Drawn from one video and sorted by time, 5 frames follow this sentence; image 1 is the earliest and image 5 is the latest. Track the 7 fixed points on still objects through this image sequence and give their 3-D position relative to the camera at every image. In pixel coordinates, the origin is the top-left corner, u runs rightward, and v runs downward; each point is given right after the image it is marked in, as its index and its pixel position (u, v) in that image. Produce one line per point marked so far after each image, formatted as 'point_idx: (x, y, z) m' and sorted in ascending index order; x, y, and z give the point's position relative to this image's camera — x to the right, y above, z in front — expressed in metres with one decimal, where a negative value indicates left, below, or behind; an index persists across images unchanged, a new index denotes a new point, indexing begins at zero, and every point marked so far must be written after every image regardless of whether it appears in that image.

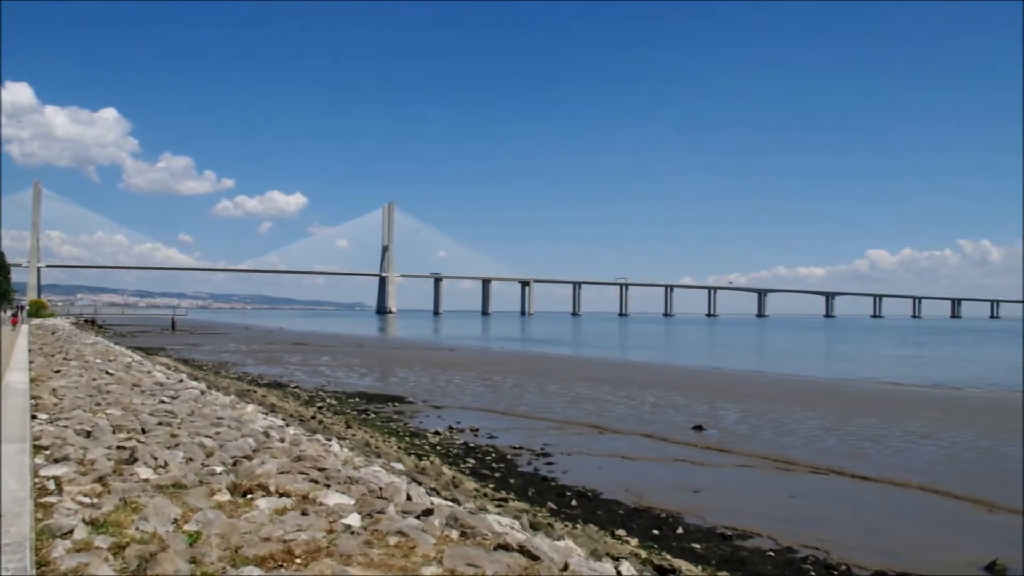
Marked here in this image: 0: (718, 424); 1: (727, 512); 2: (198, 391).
0: (+4.3, -2.8, +15.6) m
1: (+2.3, -2.4, +8.1) m
2: (-3.5, -1.1, +8.5) m
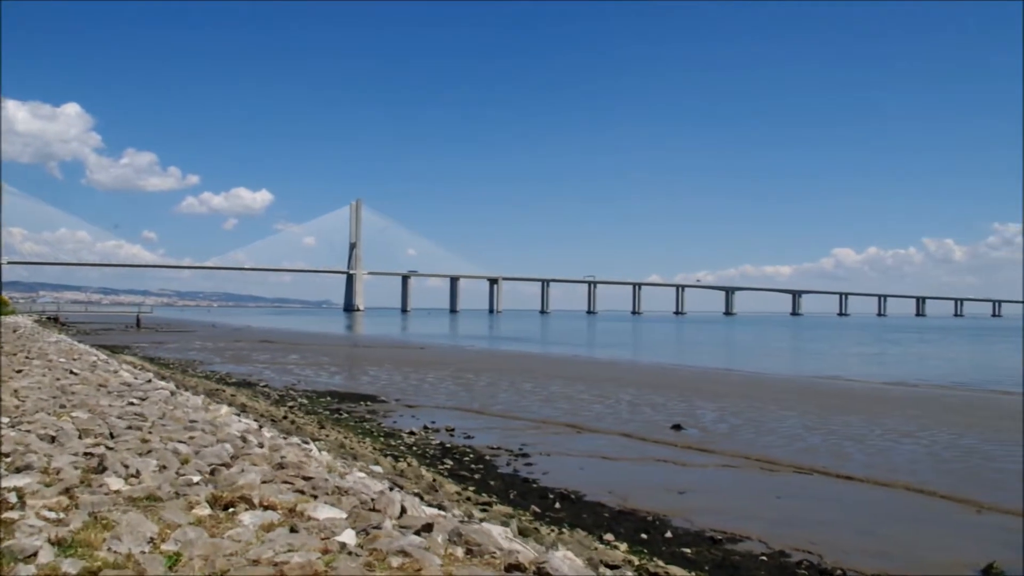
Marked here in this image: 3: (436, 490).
0: (+3.8, -2.8, +15.6) m
1: (+2.1, -2.4, +8.0) m
2: (-3.7, -1.1, +8.2) m
3: (-0.7, -1.9, +7.3) m
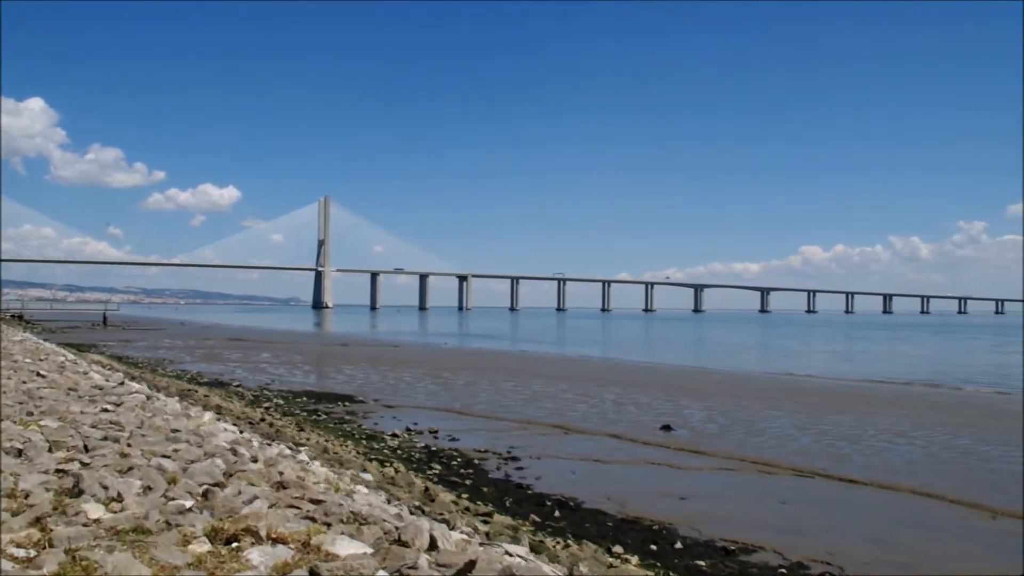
0: (+3.5, -2.7, +15.4) m
1: (+2.1, -2.4, +7.7) m
2: (-3.7, -1.1, +7.7) m
3: (-0.7, -1.9, +6.9) m
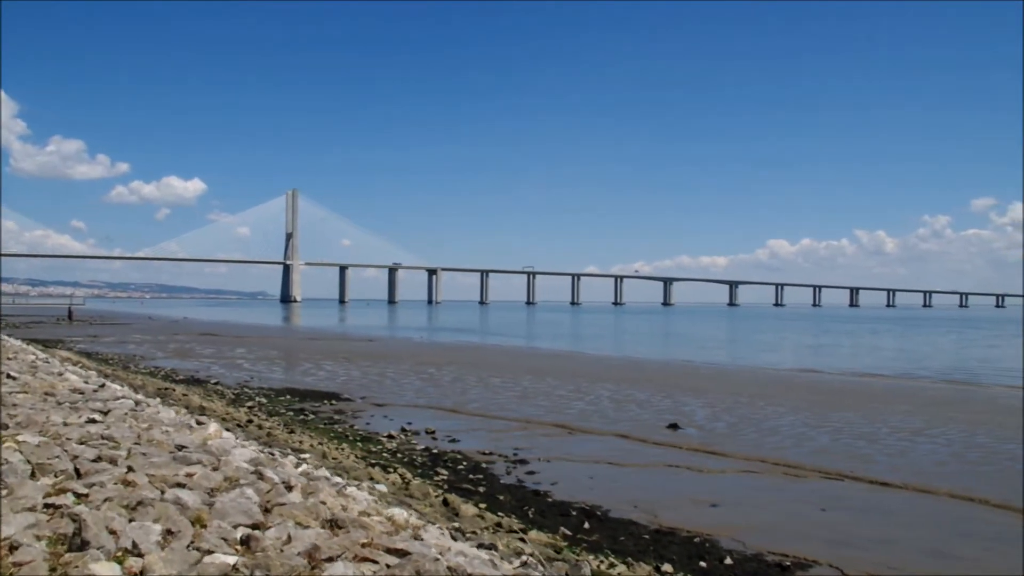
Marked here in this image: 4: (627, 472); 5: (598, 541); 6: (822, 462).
0: (+3.5, -2.6, +14.8) m
1: (+2.4, -2.3, +7.1) m
2: (-3.4, -1.0, +6.9) m
3: (-0.5, -1.9, +6.3) m
4: (+1.5, -2.4, +9.9) m
5: (+0.7, -2.2, +6.6) m
6: (+4.2, -2.4, +10.4) m
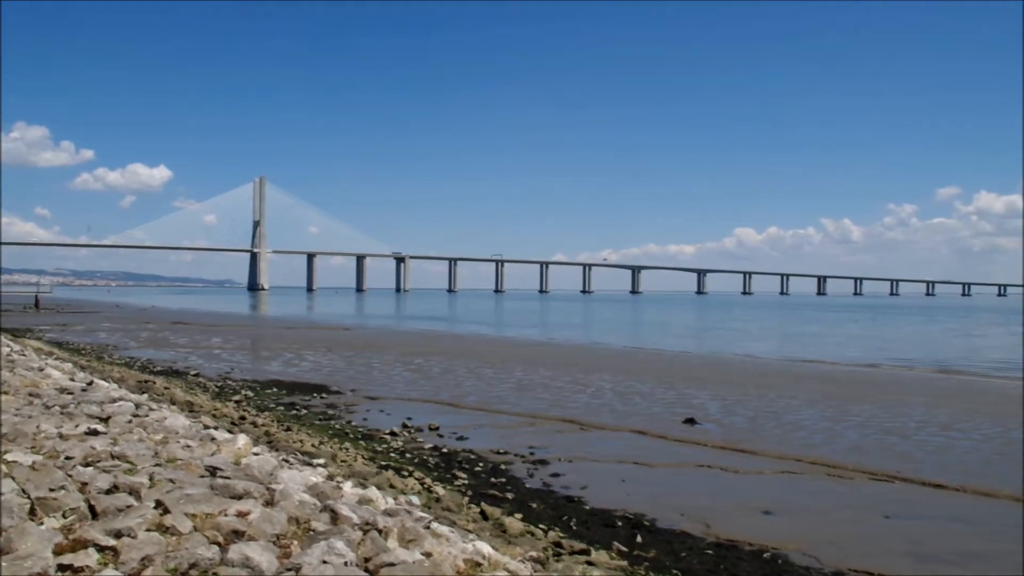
0: (+3.6, -2.4, +14.2) m
1: (+2.8, -2.2, +6.5) m
2: (-3.0, -0.9, +6.0) m
3: (0.0, -1.8, +5.5) m
4: (+1.8, -2.3, +9.3) m
5: (+1.1, -2.1, +5.9) m
6: (+4.5, -2.2, +9.8) m
